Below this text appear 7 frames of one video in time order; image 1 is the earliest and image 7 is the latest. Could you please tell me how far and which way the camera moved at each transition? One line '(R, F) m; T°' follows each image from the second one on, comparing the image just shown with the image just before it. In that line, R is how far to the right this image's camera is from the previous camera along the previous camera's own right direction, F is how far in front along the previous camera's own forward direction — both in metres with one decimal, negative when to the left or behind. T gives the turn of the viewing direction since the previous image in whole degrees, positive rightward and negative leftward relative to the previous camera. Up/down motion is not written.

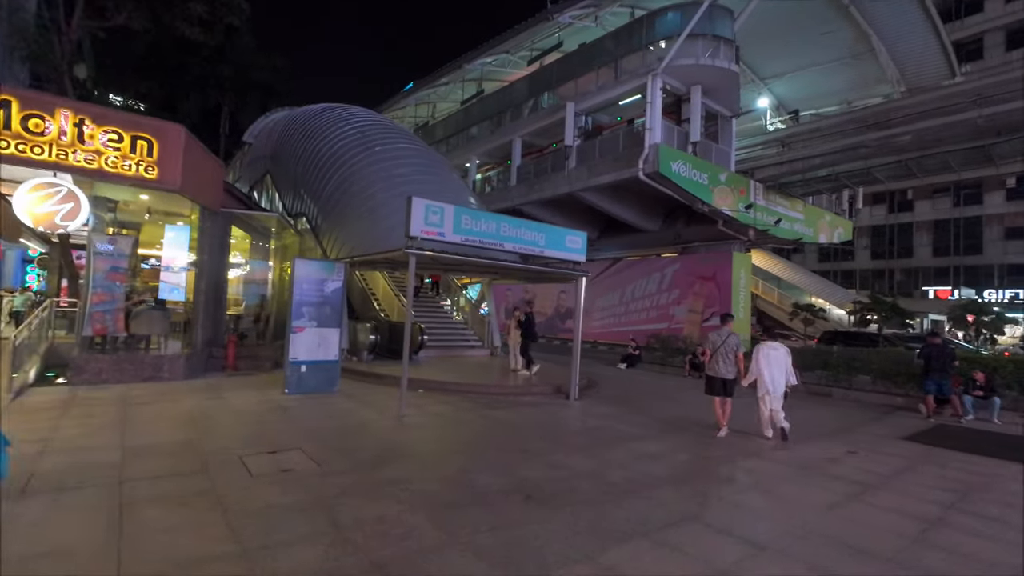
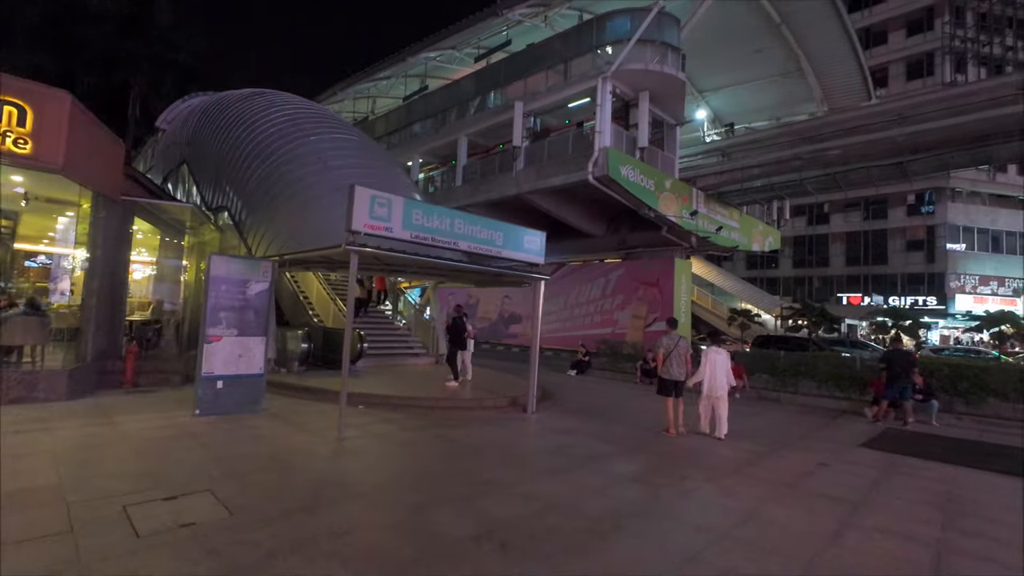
(-0.3, +1.0) m; +6°
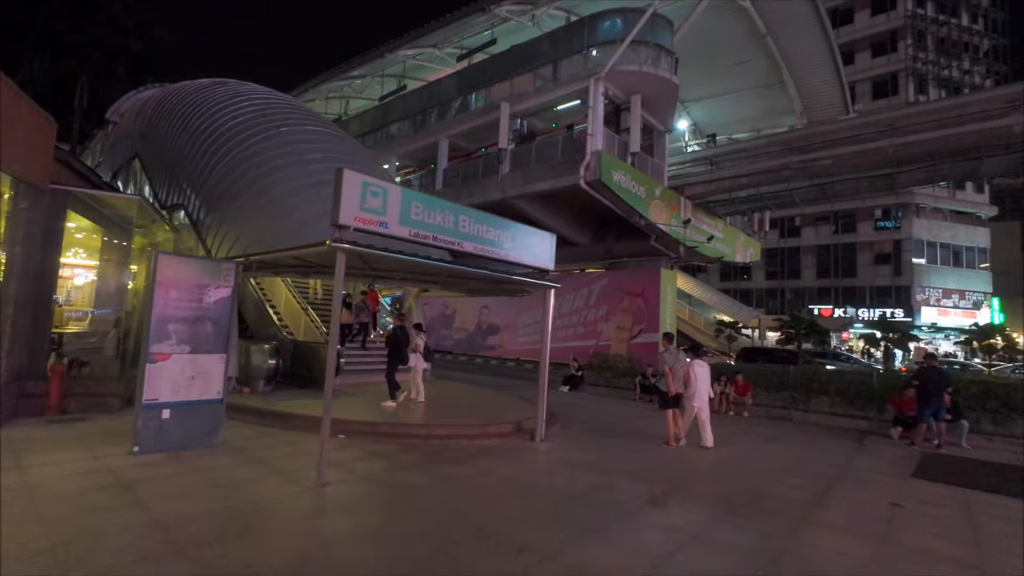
(-0.6, +1.3) m; +3°
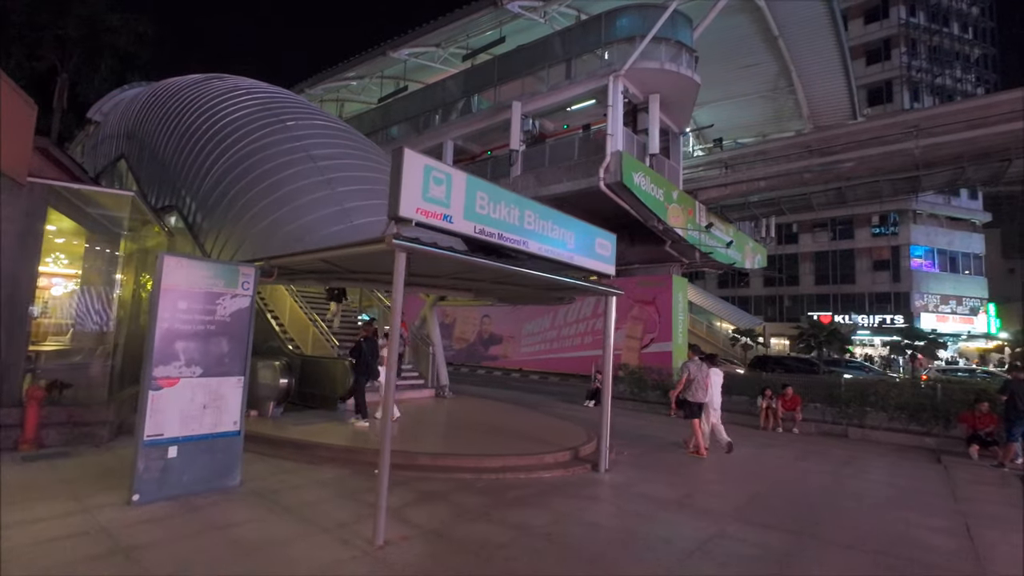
(-0.9, +1.2) m; +1°
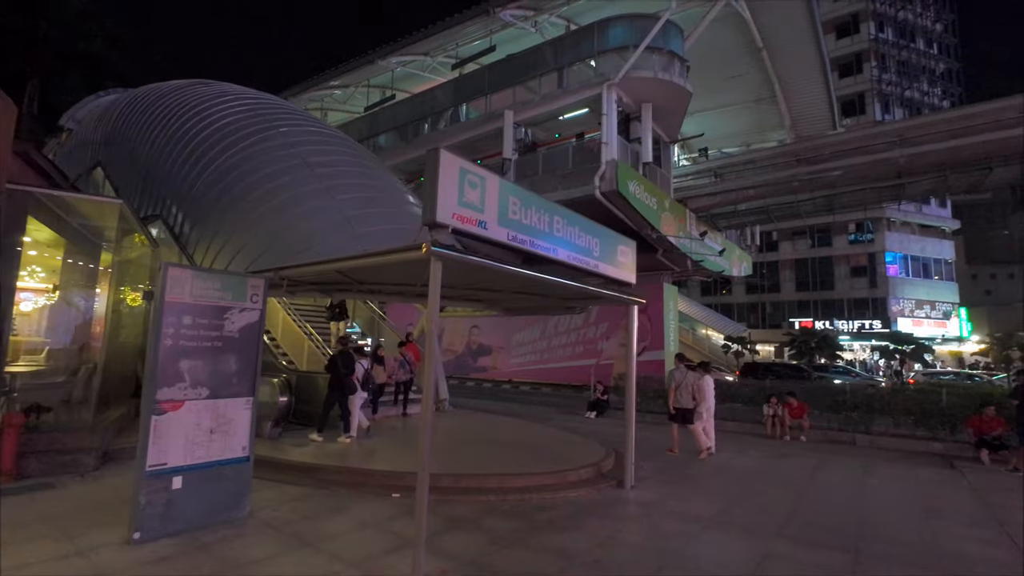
(-0.5, +0.4) m; +2°
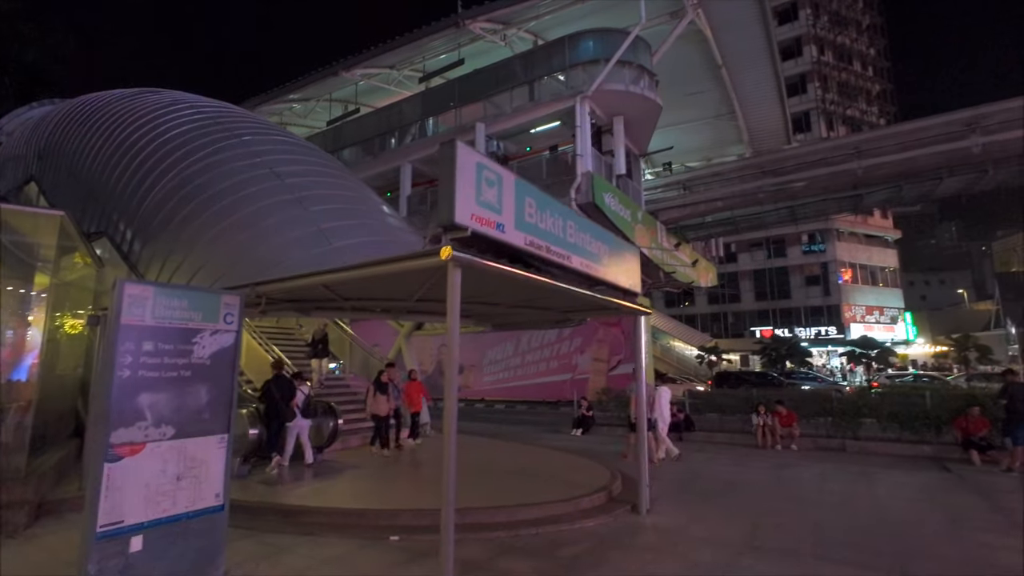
(-0.5, +0.6) m; +4°
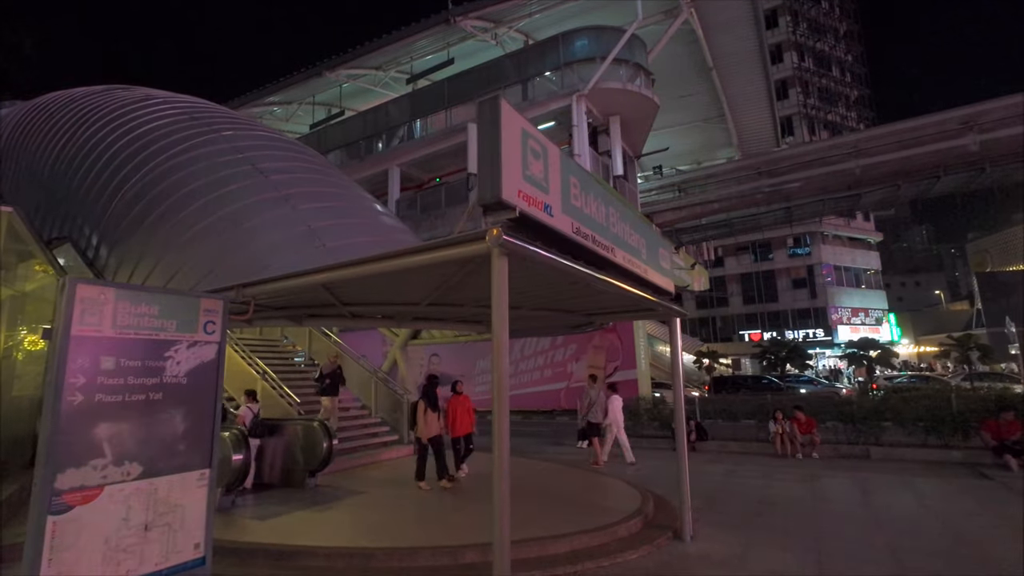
(-0.4, +0.8) m; +2°
